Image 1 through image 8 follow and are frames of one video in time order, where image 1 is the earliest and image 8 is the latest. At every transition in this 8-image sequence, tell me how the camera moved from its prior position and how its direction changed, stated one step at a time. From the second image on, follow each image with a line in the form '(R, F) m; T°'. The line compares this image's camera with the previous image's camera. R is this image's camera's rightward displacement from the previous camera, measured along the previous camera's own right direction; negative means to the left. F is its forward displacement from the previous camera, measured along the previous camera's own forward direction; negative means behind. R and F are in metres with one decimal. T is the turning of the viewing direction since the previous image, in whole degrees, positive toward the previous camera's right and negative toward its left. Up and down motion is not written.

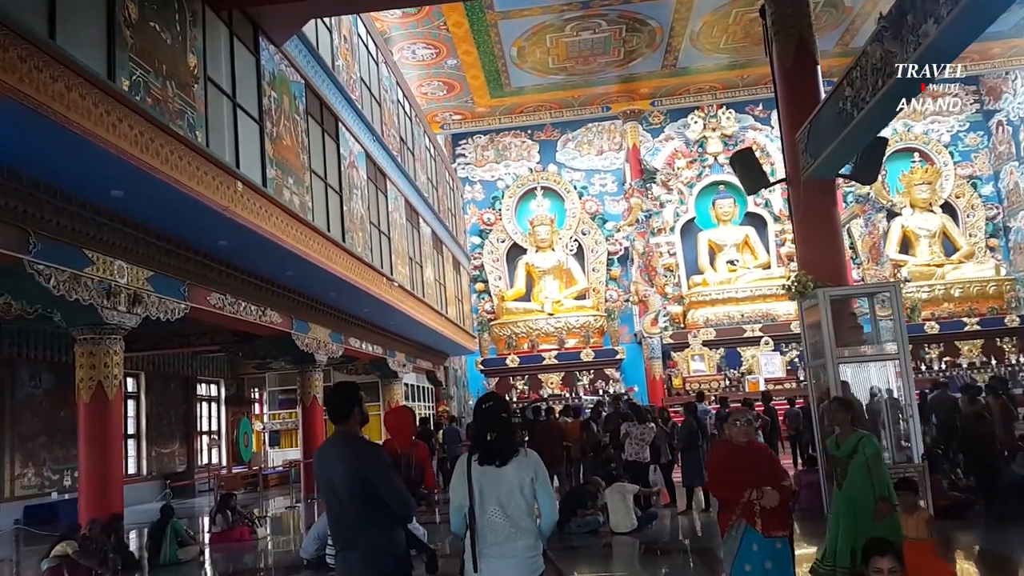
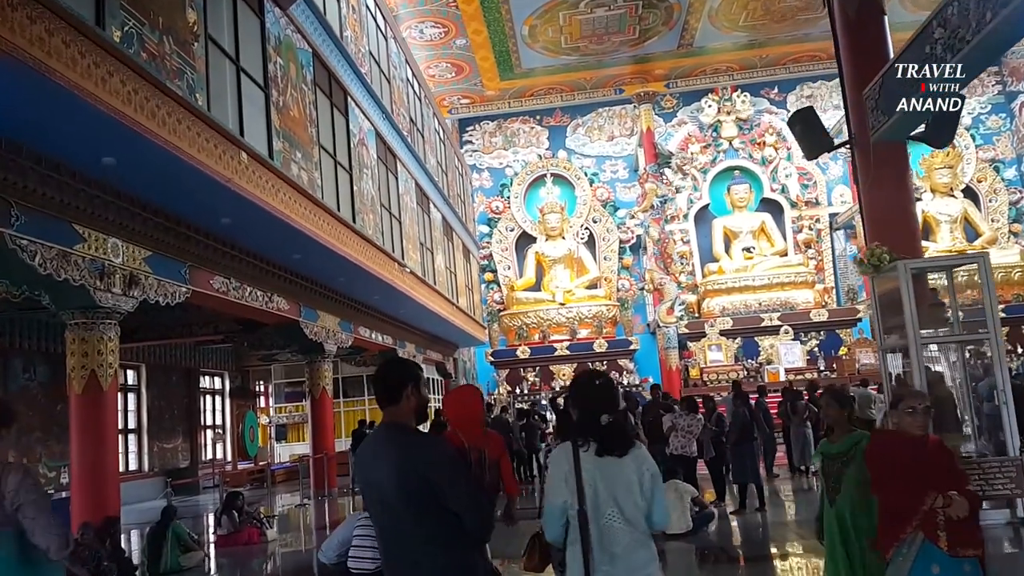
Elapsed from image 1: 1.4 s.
(-0.2, +0.5) m; 0°
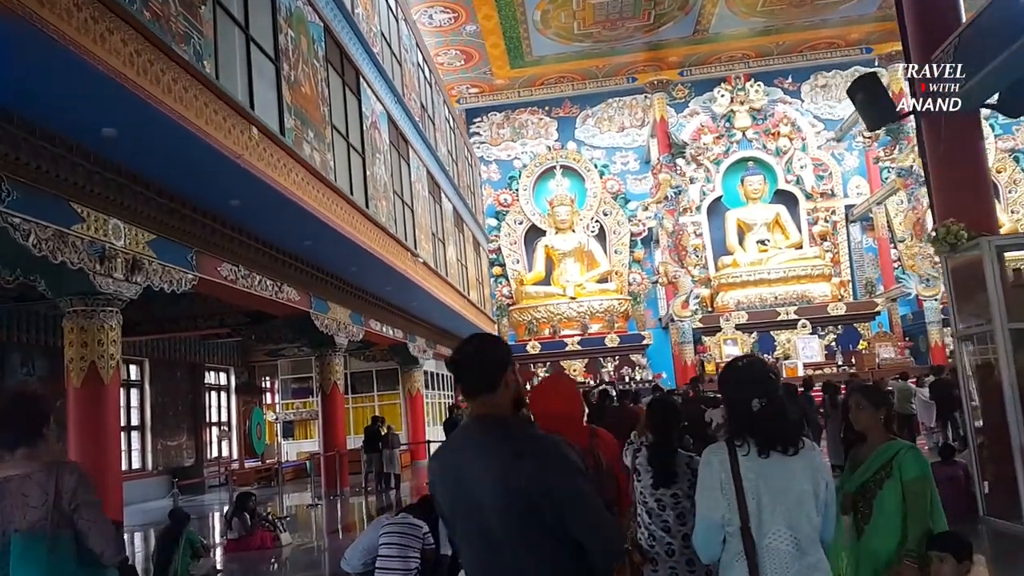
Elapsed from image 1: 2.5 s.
(-0.2, +0.4) m; 0°
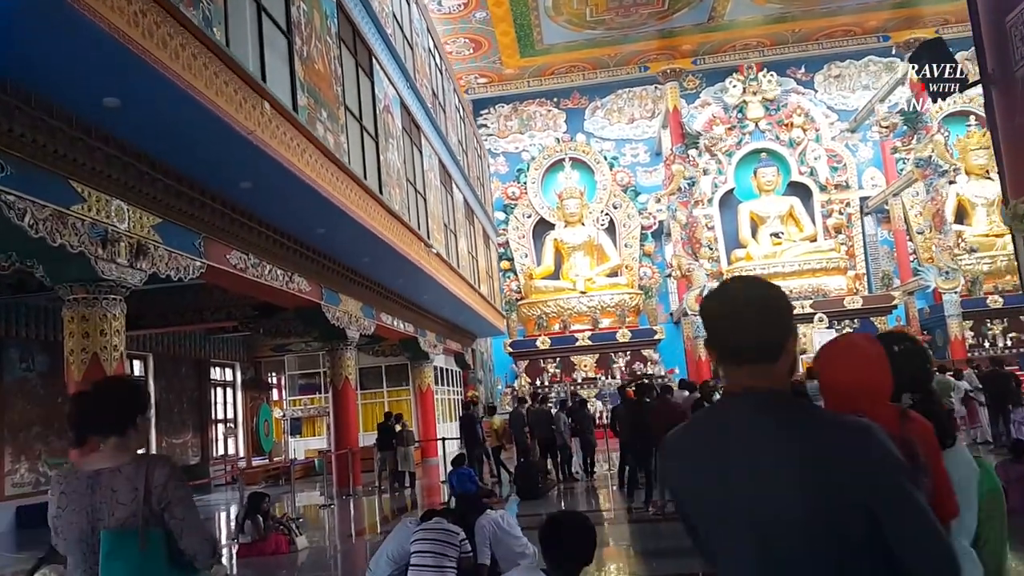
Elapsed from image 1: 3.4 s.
(-0.2, +0.3) m; 0°
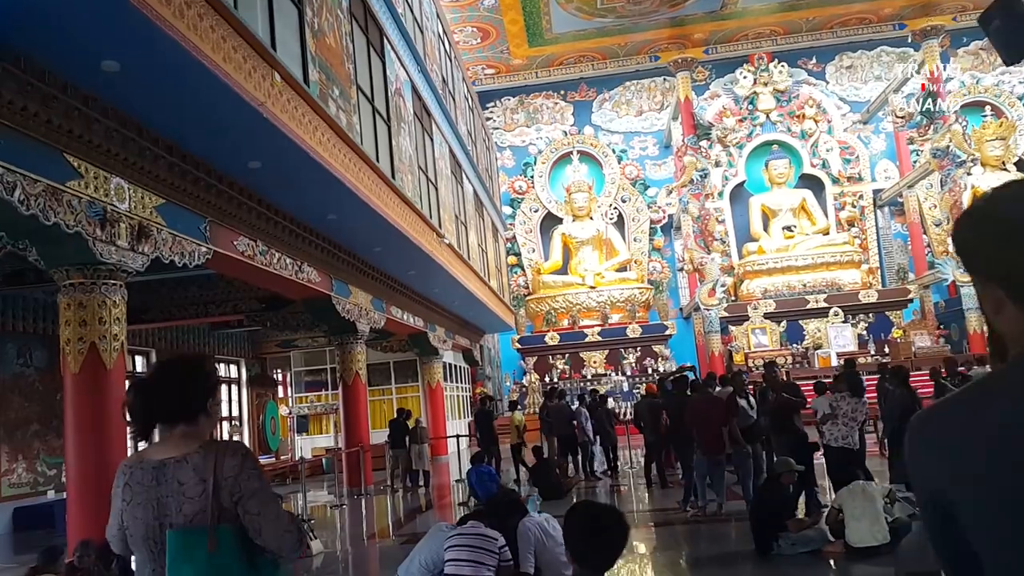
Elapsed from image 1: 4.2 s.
(-0.2, +0.3) m; 0°
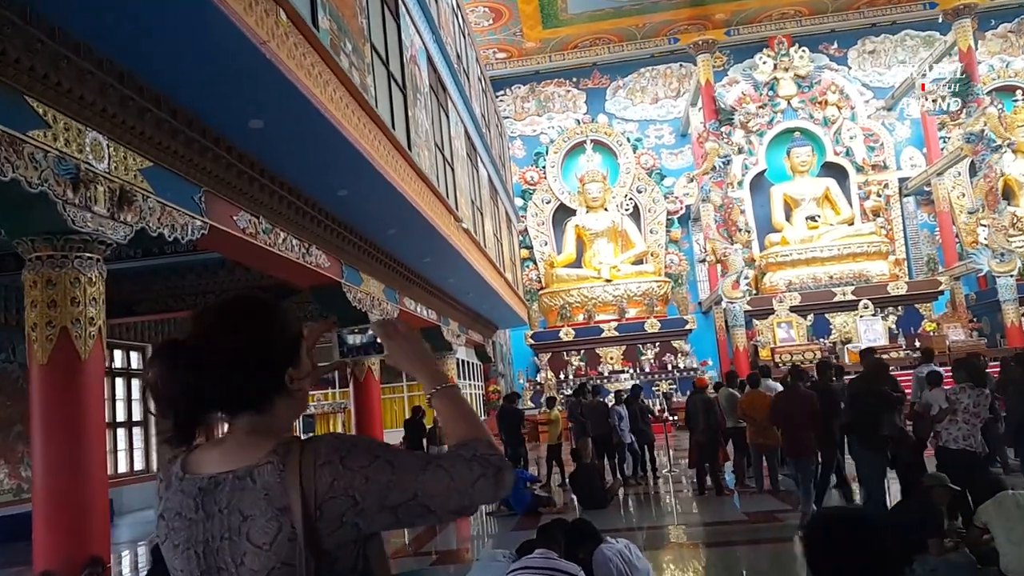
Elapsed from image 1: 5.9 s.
(-0.2, +0.7) m; 0°
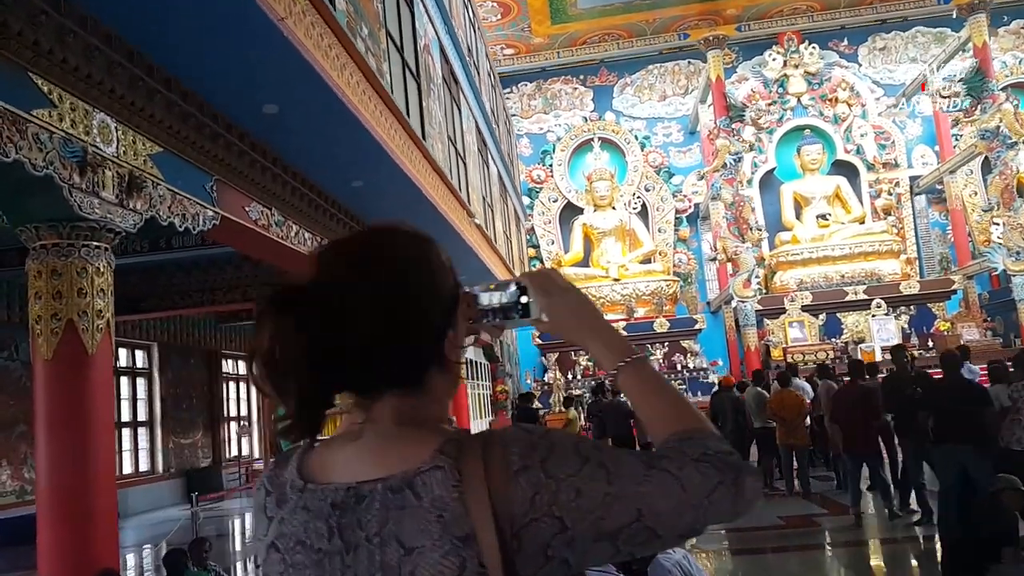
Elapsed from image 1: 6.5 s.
(-0.1, +0.2) m; 0°
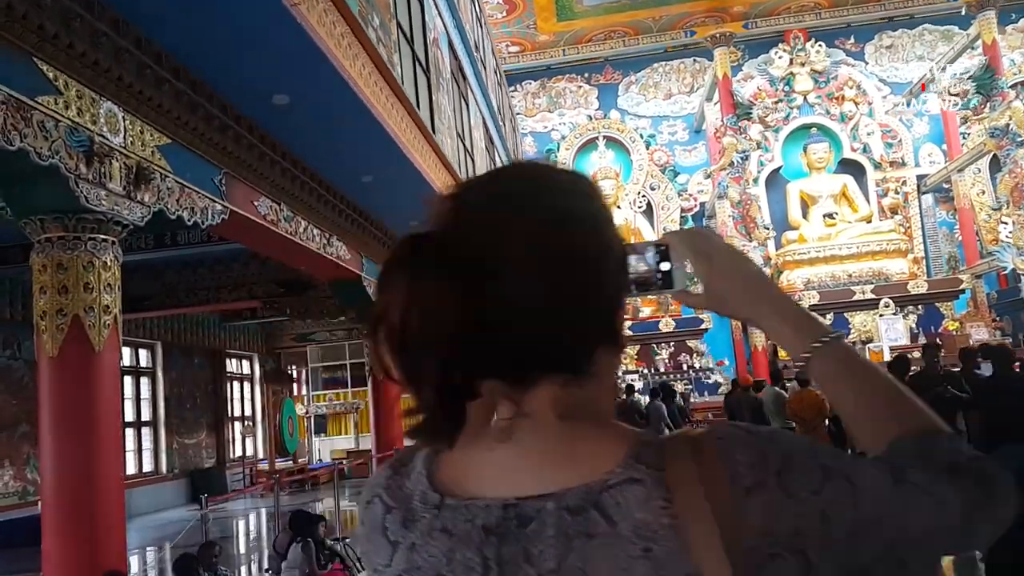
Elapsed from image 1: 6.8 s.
(-0.1, +0.1) m; 0°
